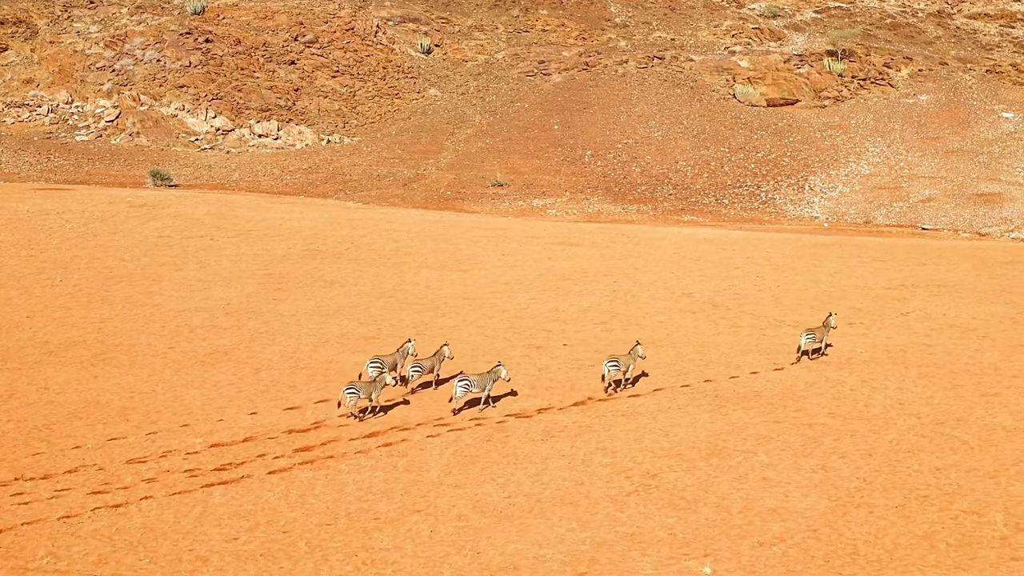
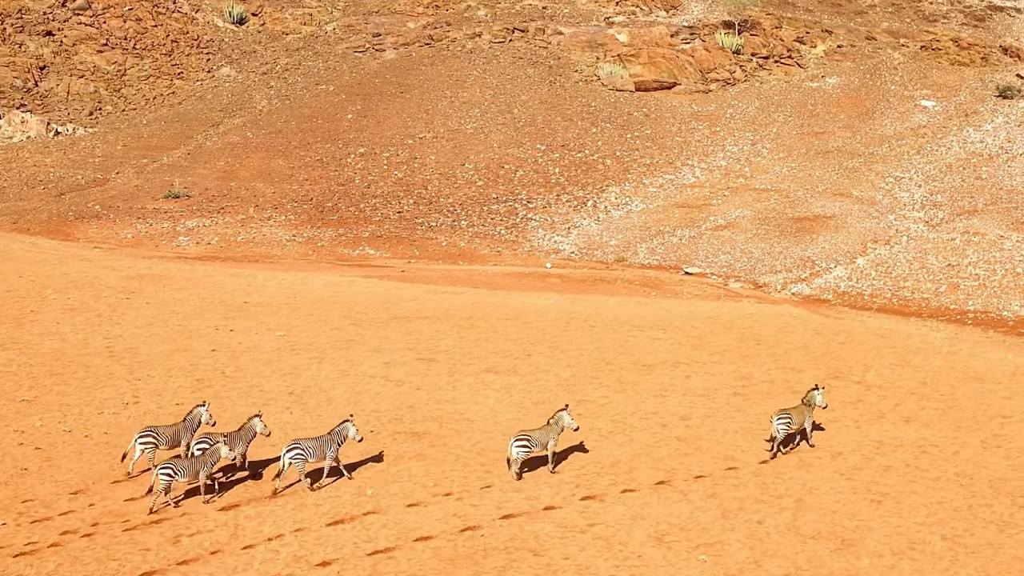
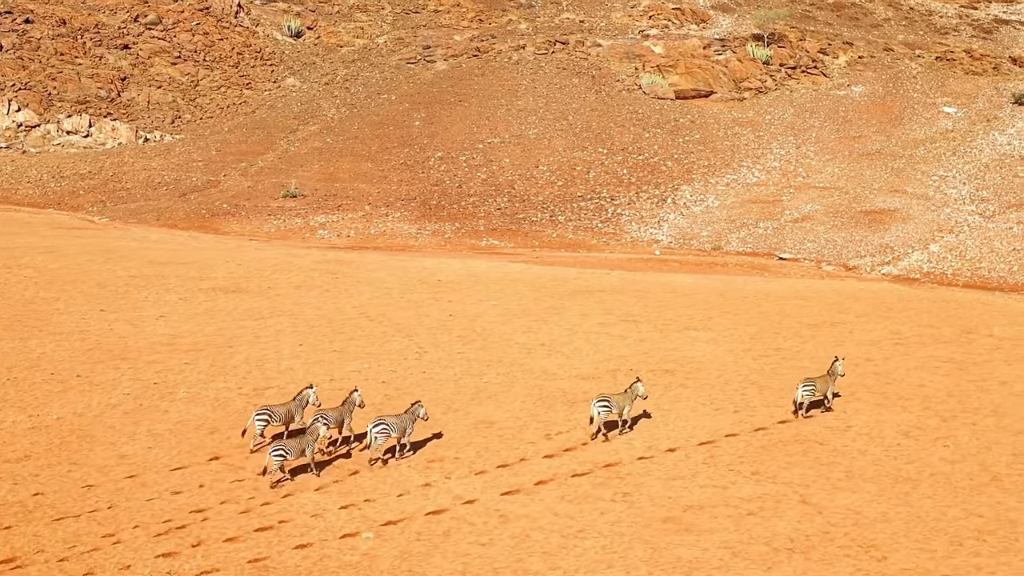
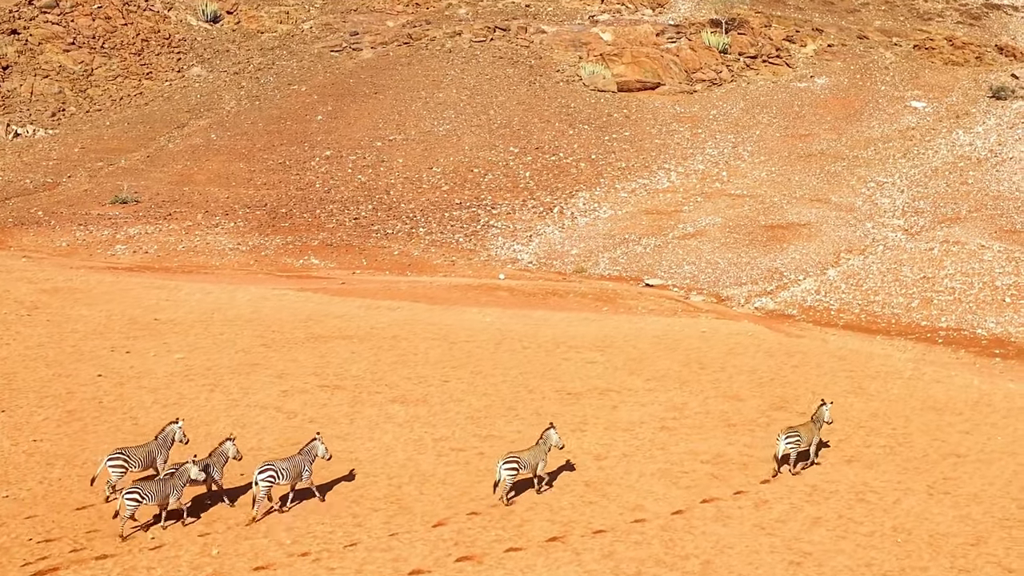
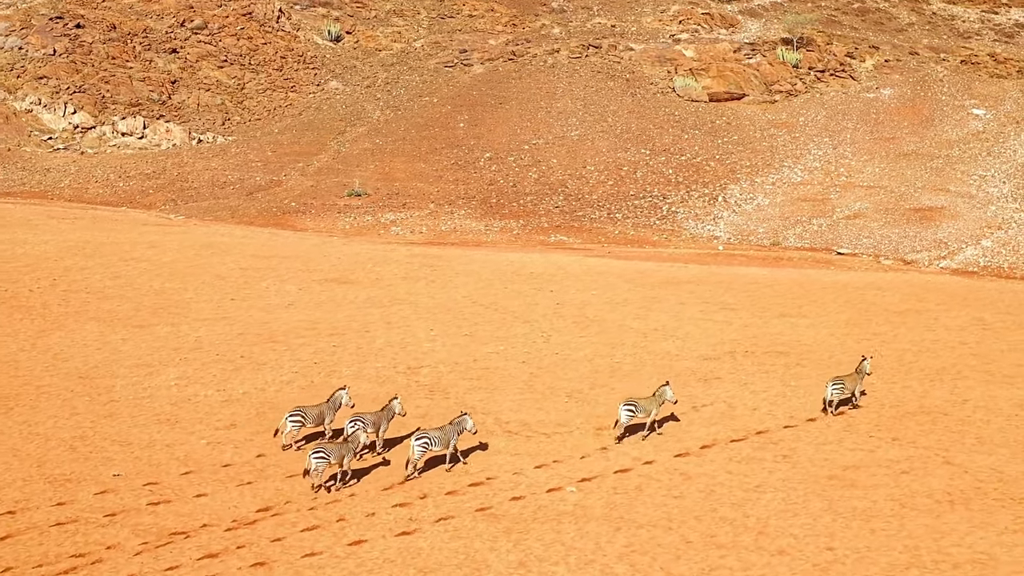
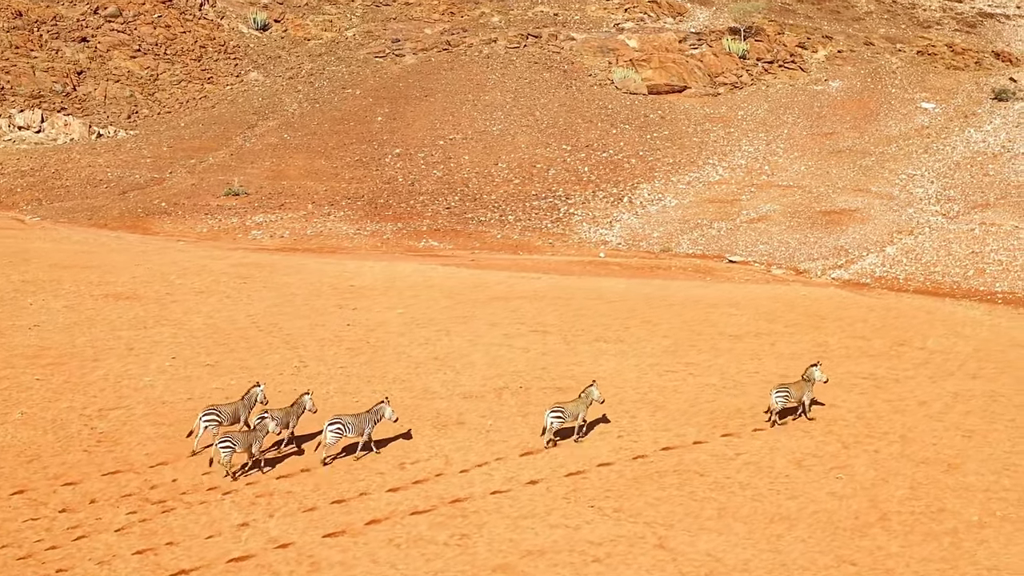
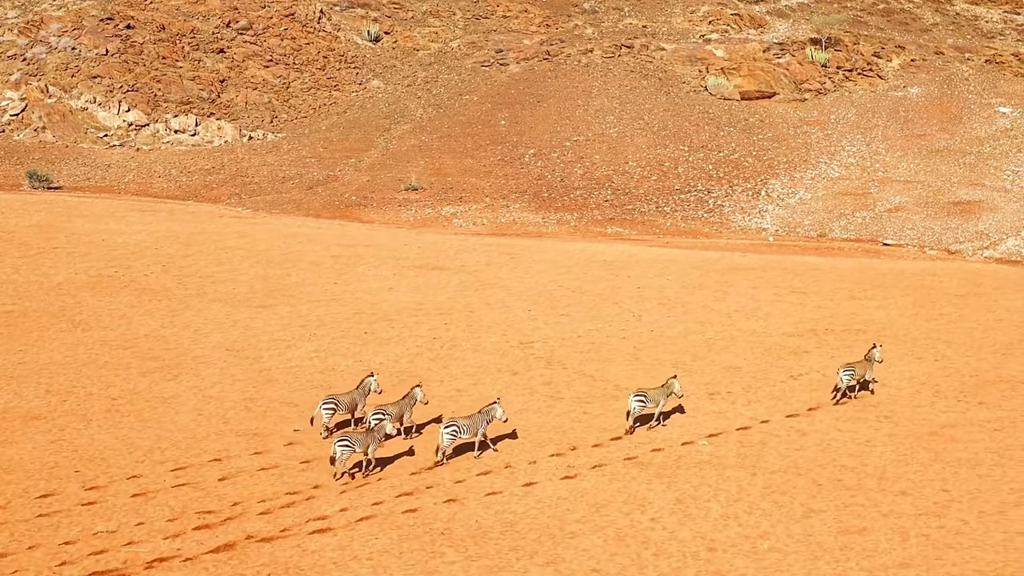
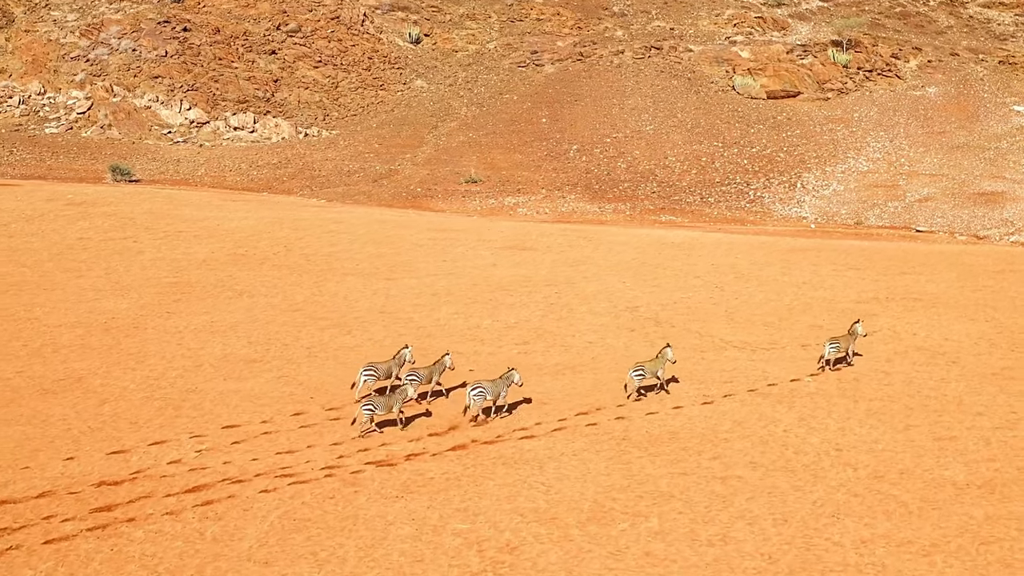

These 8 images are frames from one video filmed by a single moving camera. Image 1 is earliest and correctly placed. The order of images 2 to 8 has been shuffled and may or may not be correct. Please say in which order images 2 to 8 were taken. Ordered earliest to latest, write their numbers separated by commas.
8, 7, 5, 3, 6, 2, 4
